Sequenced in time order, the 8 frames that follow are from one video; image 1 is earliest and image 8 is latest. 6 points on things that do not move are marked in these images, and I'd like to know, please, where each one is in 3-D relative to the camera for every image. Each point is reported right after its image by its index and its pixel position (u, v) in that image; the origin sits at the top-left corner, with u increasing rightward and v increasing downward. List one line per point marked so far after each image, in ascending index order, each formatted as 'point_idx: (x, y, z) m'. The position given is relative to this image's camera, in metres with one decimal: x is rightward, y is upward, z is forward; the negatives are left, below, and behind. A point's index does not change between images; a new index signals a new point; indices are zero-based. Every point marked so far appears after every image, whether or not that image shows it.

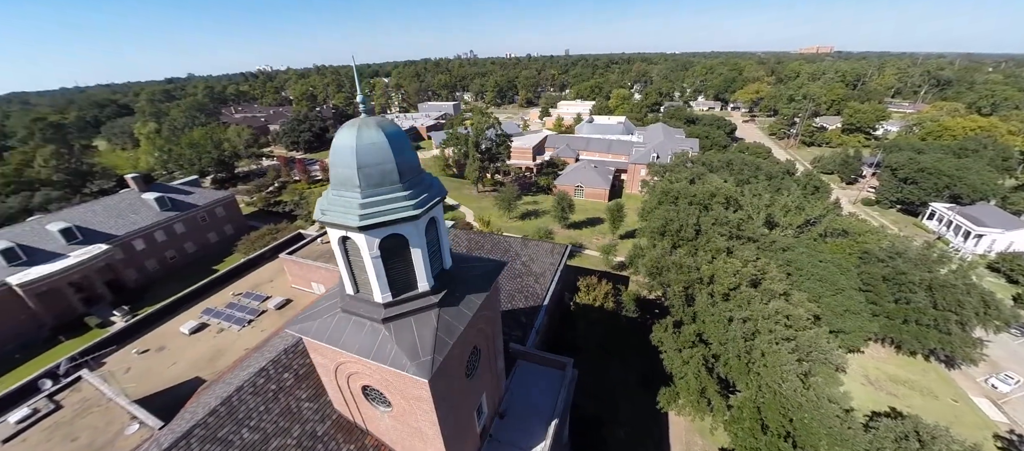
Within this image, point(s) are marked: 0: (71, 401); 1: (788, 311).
0: (-20.9, -8.2, +16.1) m
1: (+15.8, -4.9, +19.8) m
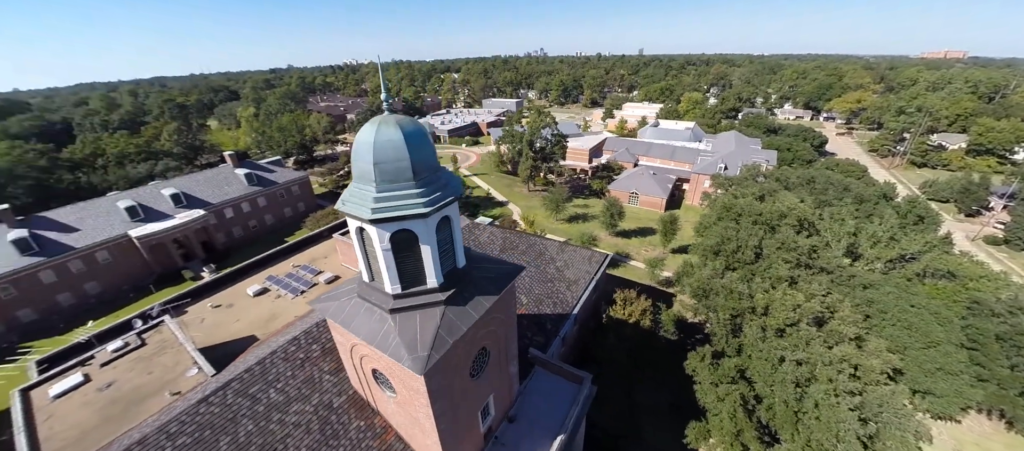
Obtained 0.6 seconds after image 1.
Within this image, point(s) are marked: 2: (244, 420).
0: (-20.0, -6.4, +19.1) m
1: (+17.0, -6.6, +16.9) m
2: (-9.5, -6.8, +12.3) m
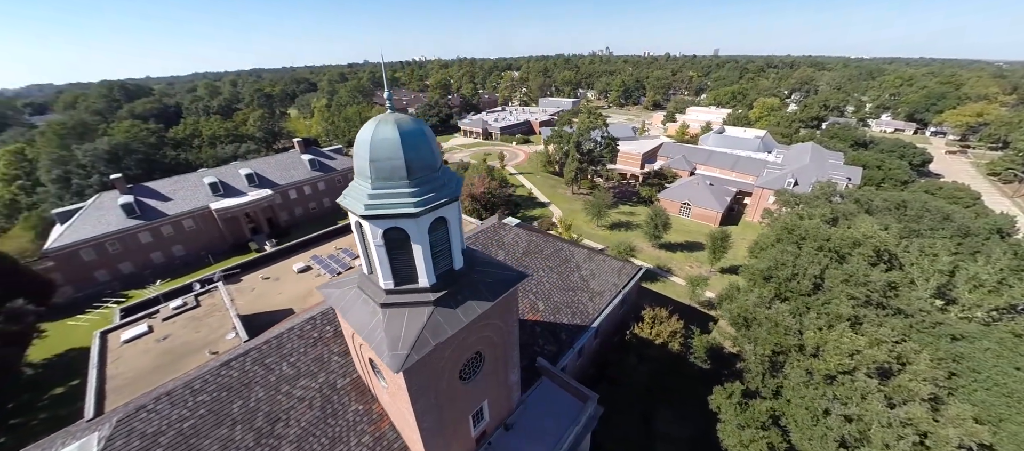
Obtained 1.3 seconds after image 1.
0: (-19.2, -4.8, +21.5) m
1: (+17.0, -8.2, +14.1) m
2: (-9.8, -6.2, +13.3) m
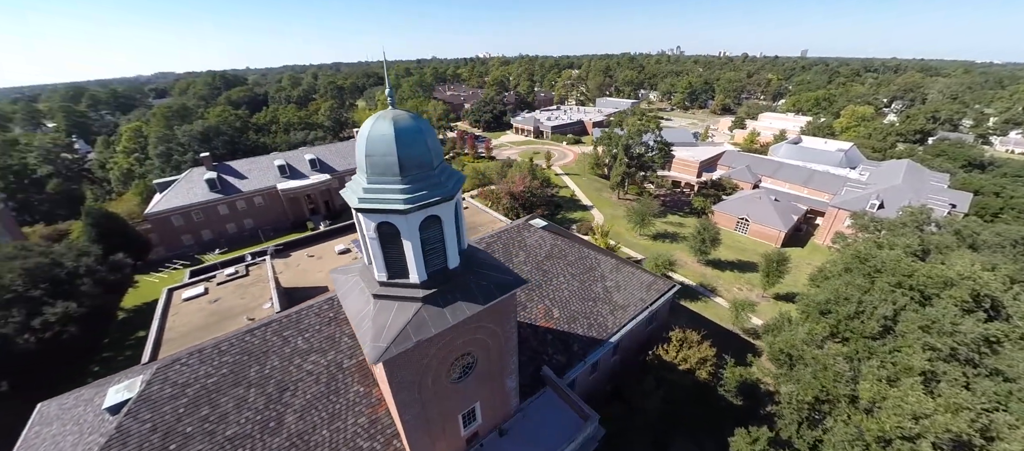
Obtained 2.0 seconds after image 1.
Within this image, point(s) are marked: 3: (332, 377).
0: (-17.9, -3.3, +23.8) m
1: (+16.4, -9.7, +11.3) m
2: (-10.0, -5.4, +14.4) m
3: (-7.6, -6.4, +14.5) m
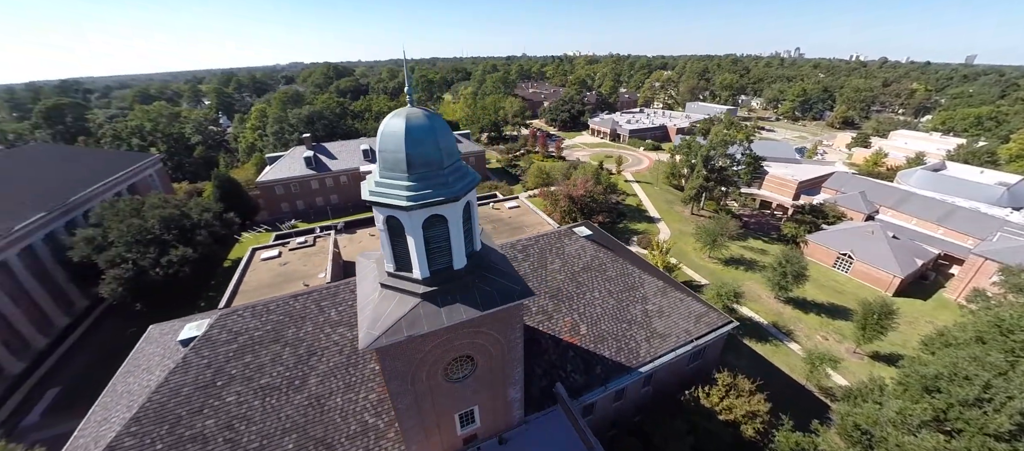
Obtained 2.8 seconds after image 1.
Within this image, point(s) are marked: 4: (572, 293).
0: (-14.9, -1.5, +26.7) m
1: (+15.1, -11.9, +7.7) m
2: (-9.4, -4.5, +15.9) m
3: (-7.2, -5.7, +15.6) m
4: (+3.4, -3.8, +19.2) m
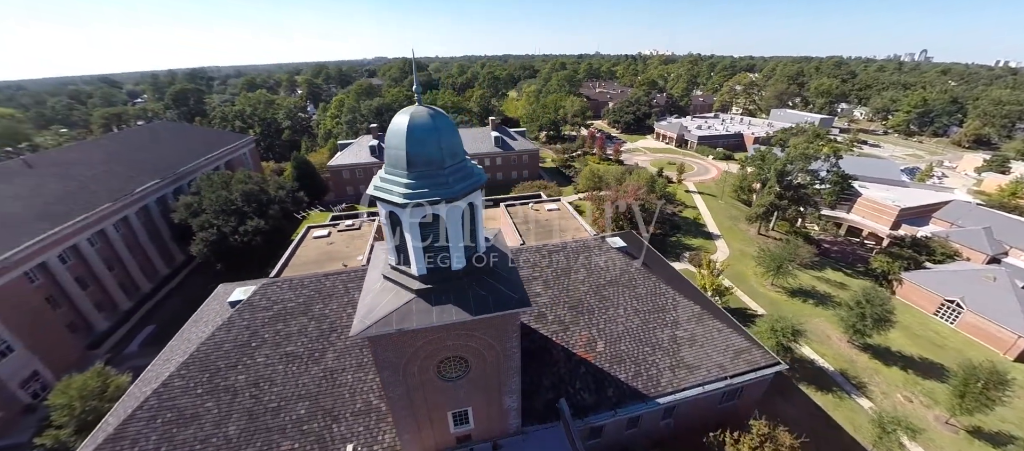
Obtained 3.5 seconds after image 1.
0: (-12.2, -0.2, +28.6) m
1: (+13.2, -13.5, +5.1) m
2: (-8.8, -3.7, +17.1) m
3: (-6.8, -5.2, +16.5) m
4: (+4.3, -4.3, +18.3) m
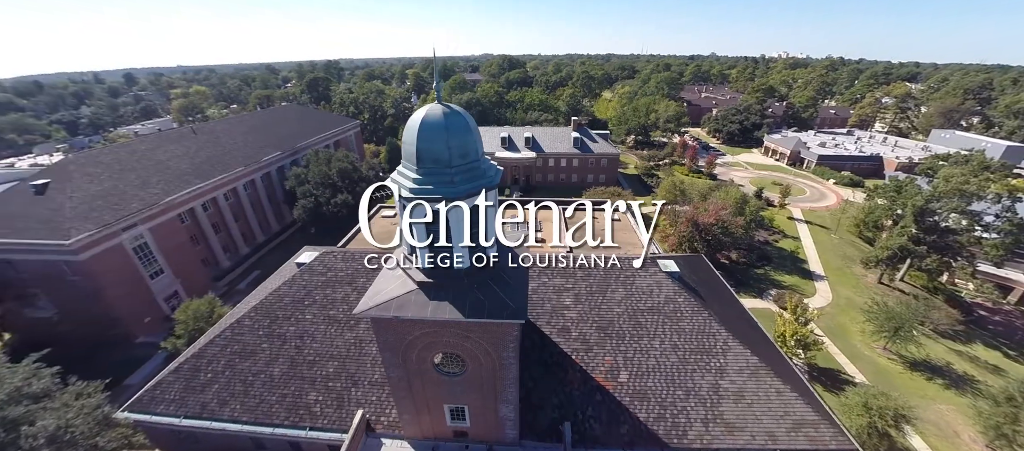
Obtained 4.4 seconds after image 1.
0: (-7.5, +1.0, +30.5) m
1: (+9.8, -15.3, +2.1) m
2: (-7.4, -2.8, +18.6) m
3: (-5.8, -4.5, +17.6) m
4: (+5.5, -5.2, +16.8) m
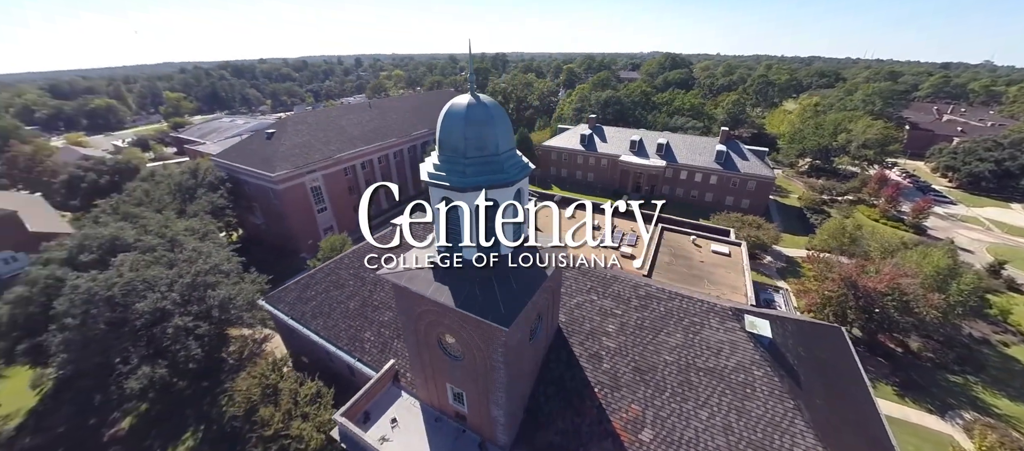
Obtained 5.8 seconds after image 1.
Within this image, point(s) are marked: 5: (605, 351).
0: (+0.8, +1.9, +31.4) m
1: (+2.9, -16.9, -0.5) m
2: (-4.2, -1.5, +20.4) m
3: (-3.4, -3.5, +19.0) m
4: (+6.4, -6.5, +14.2) m
5: (+4.1, -5.5, +15.2) m
